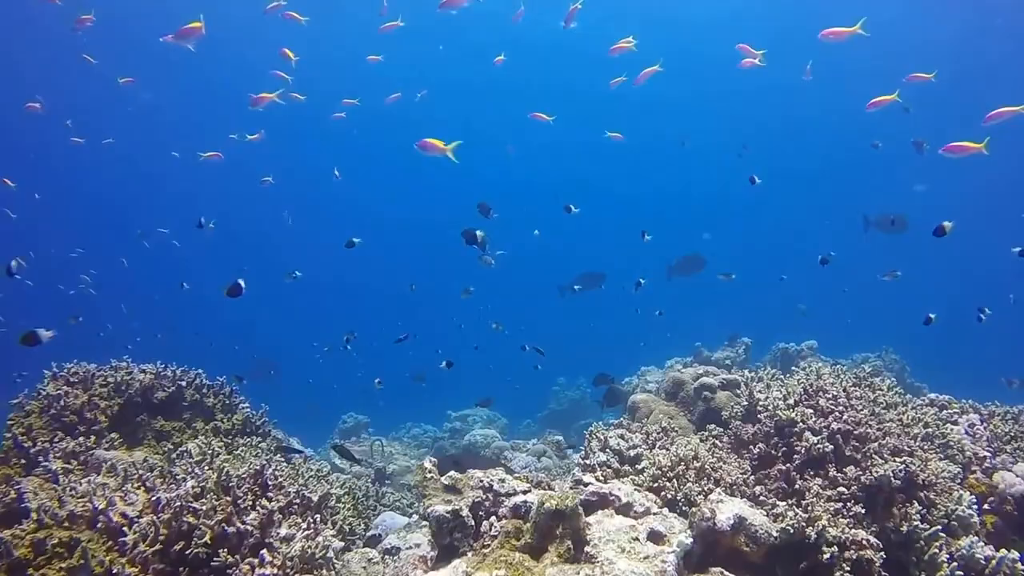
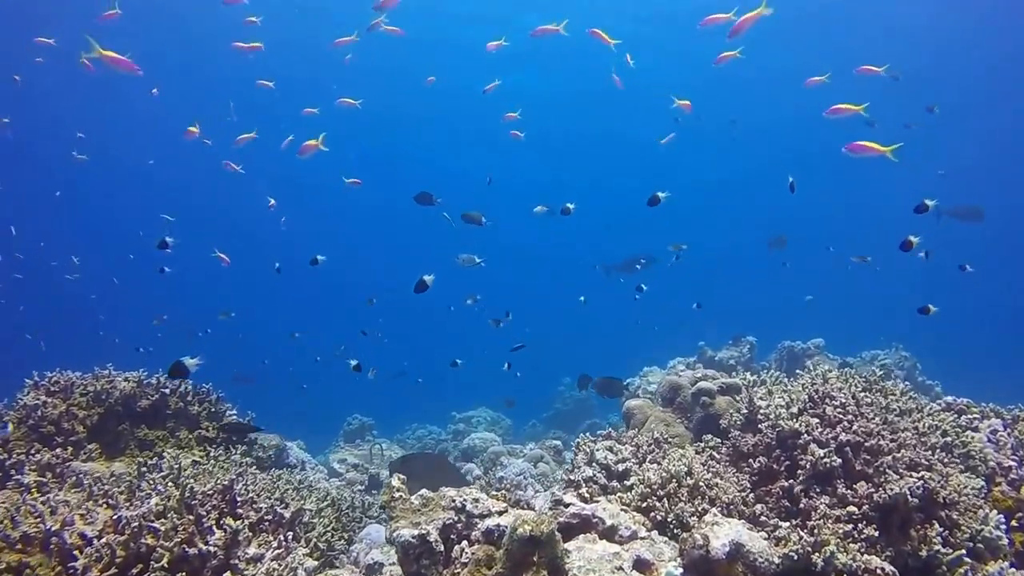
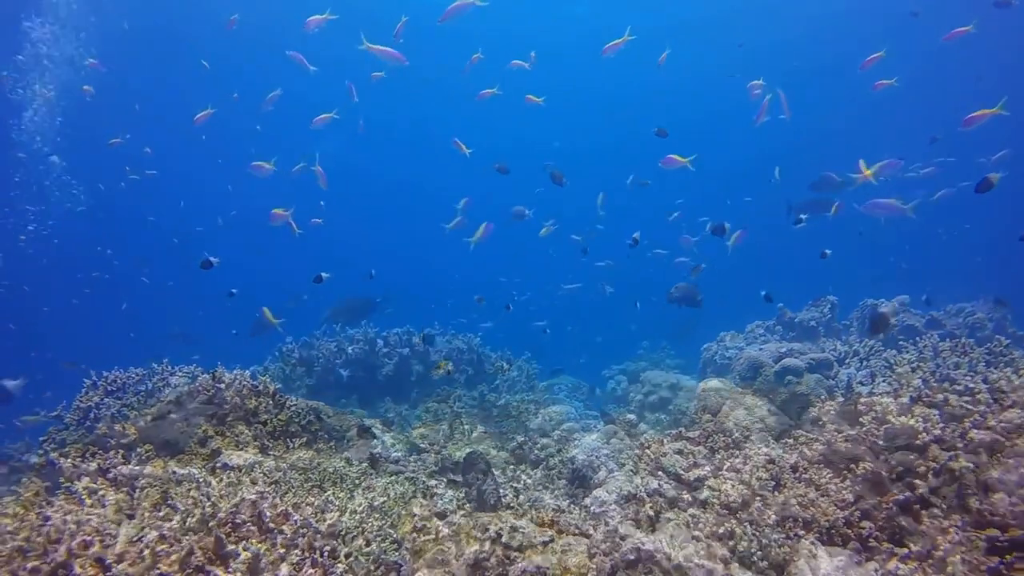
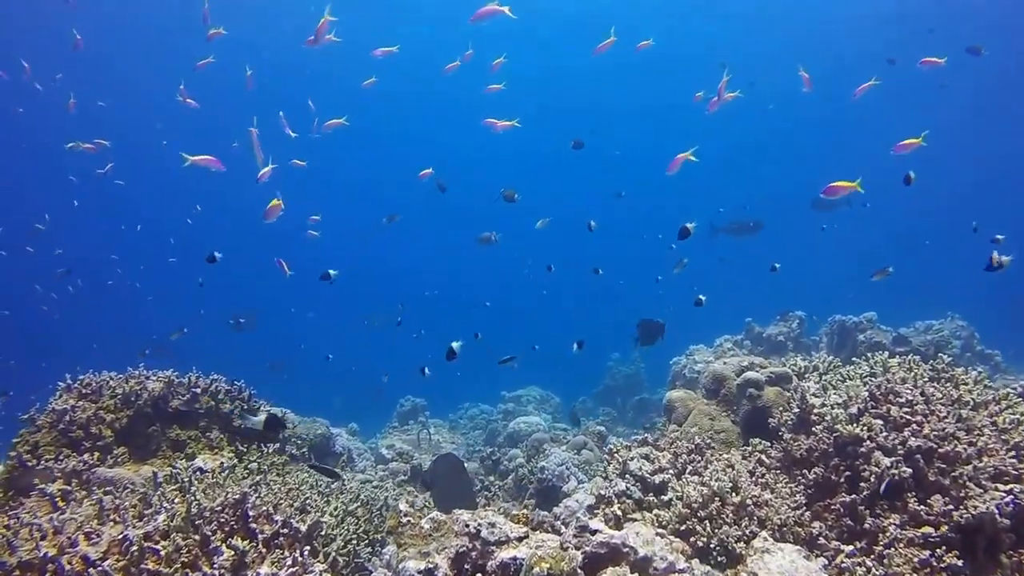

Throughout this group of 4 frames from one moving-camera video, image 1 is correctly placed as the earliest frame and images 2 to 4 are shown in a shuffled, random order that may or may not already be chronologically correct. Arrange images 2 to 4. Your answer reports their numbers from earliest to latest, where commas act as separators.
2, 4, 3
